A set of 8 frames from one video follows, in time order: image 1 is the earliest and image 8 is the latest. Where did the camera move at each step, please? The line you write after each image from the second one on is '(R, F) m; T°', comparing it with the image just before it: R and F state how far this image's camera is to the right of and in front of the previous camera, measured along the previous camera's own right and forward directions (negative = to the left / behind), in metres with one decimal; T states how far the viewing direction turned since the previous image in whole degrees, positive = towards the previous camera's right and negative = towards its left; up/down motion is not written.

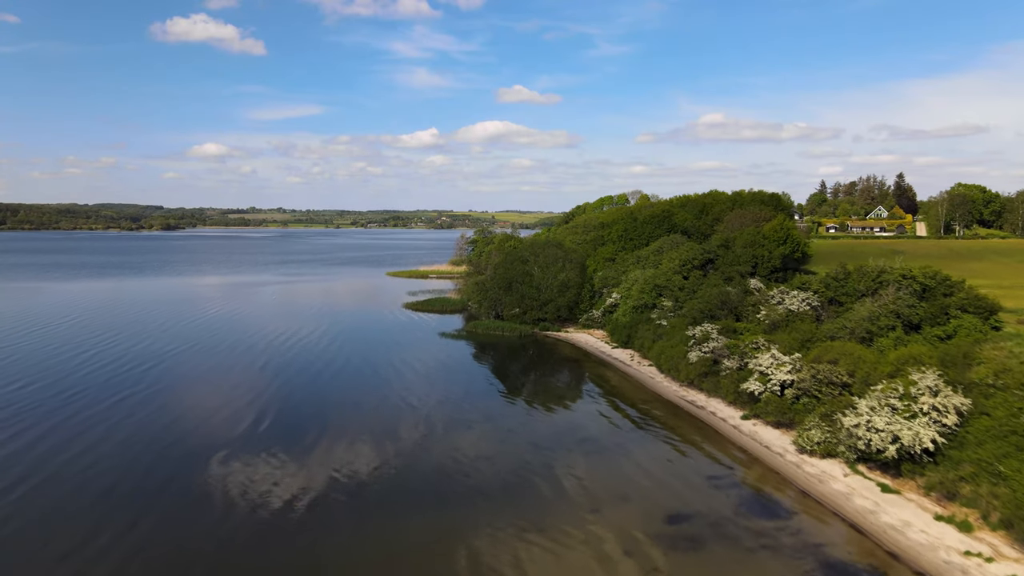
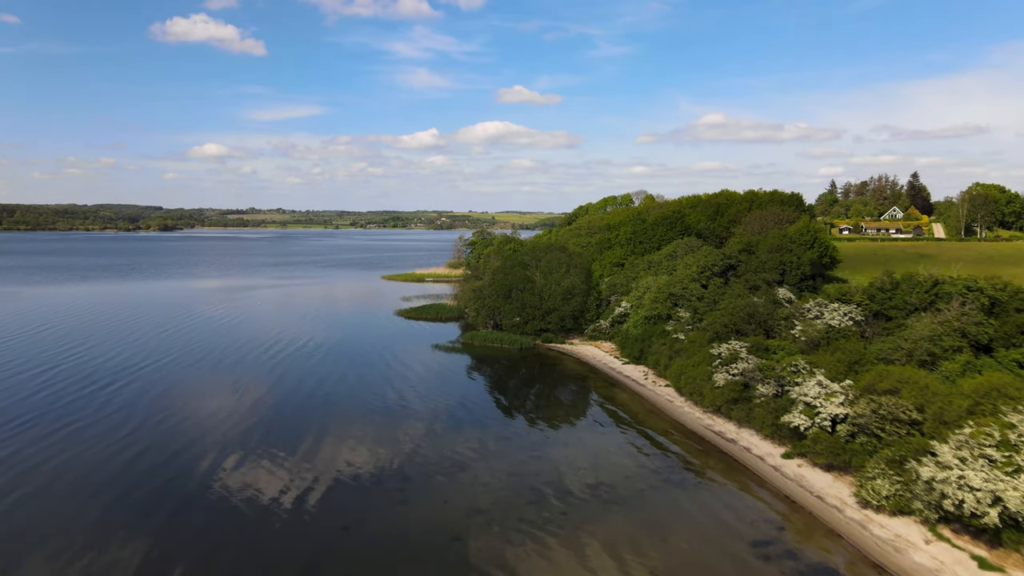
(0.0, +3.6) m; 0°
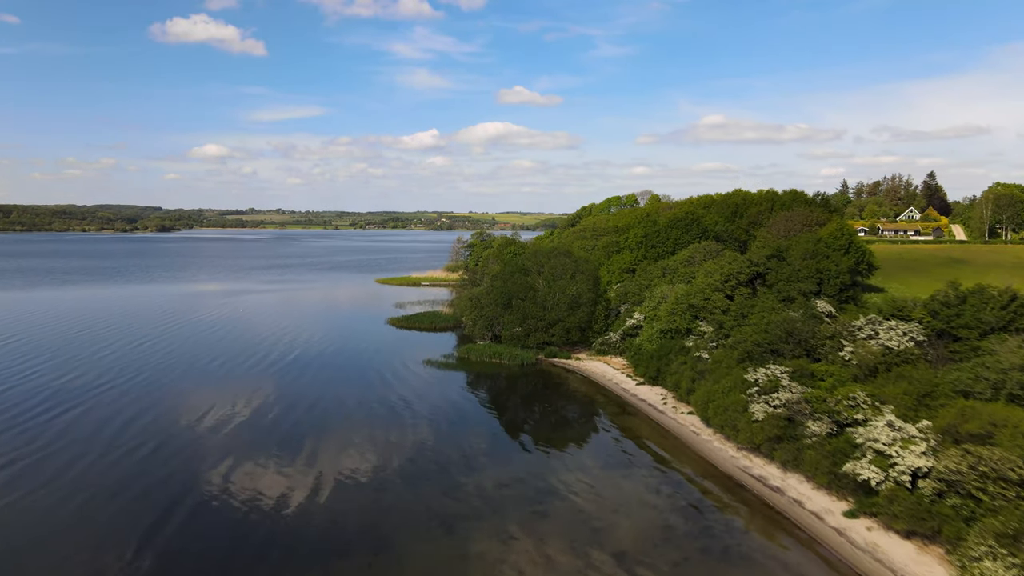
(0.0, +3.8) m; 0°
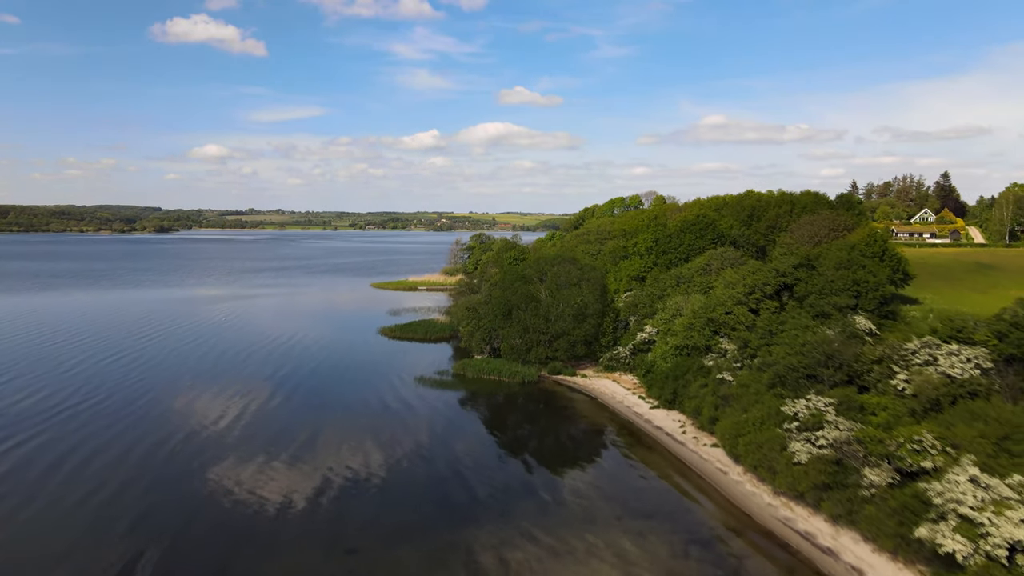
(0.0, +3.0) m; 0°
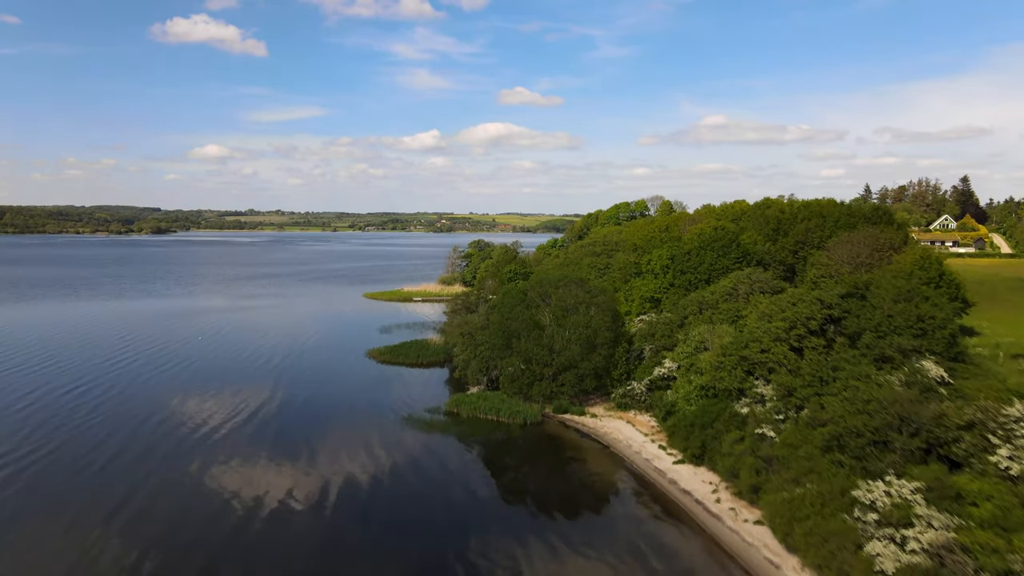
(0.0, +3.9) m; 0°
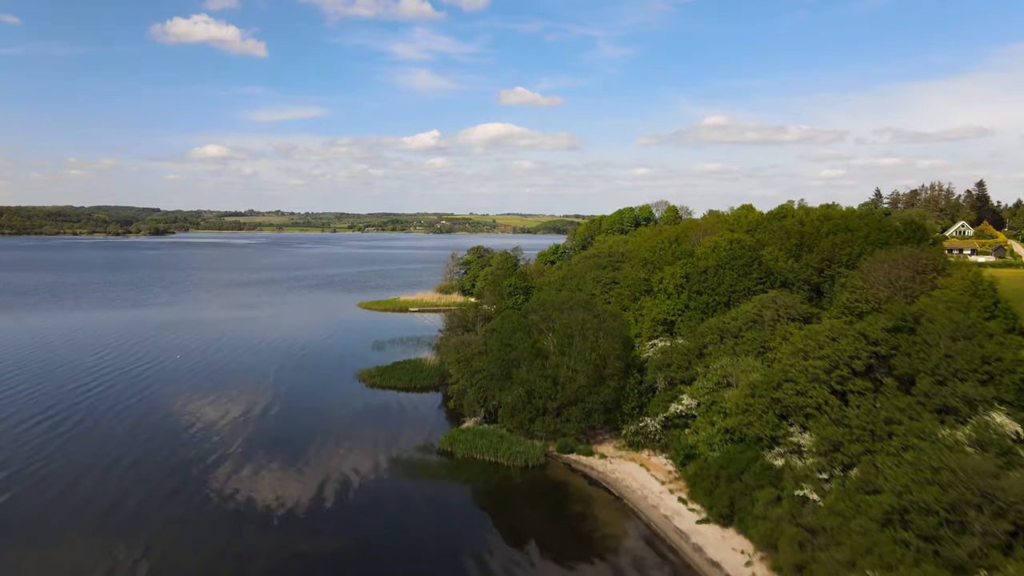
(0.0, +2.9) m; 0°
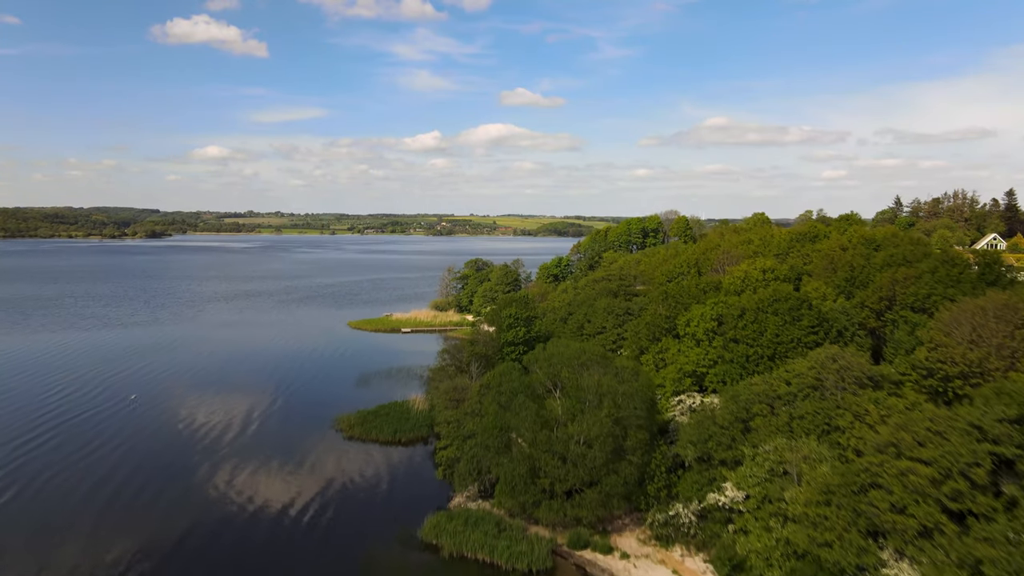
(0.0, +5.1) m; 0°
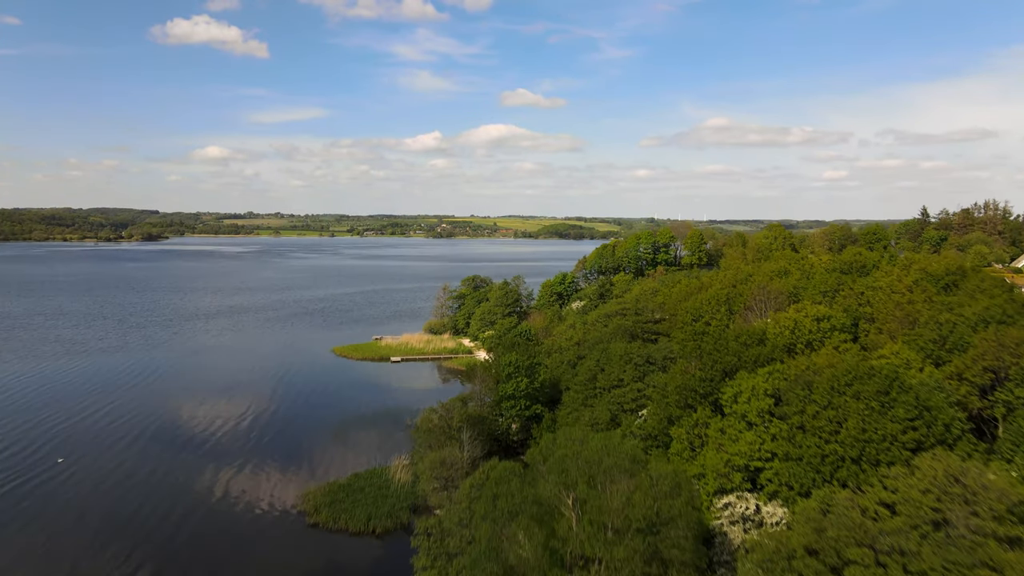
(0.0, +6.0) m; 0°
